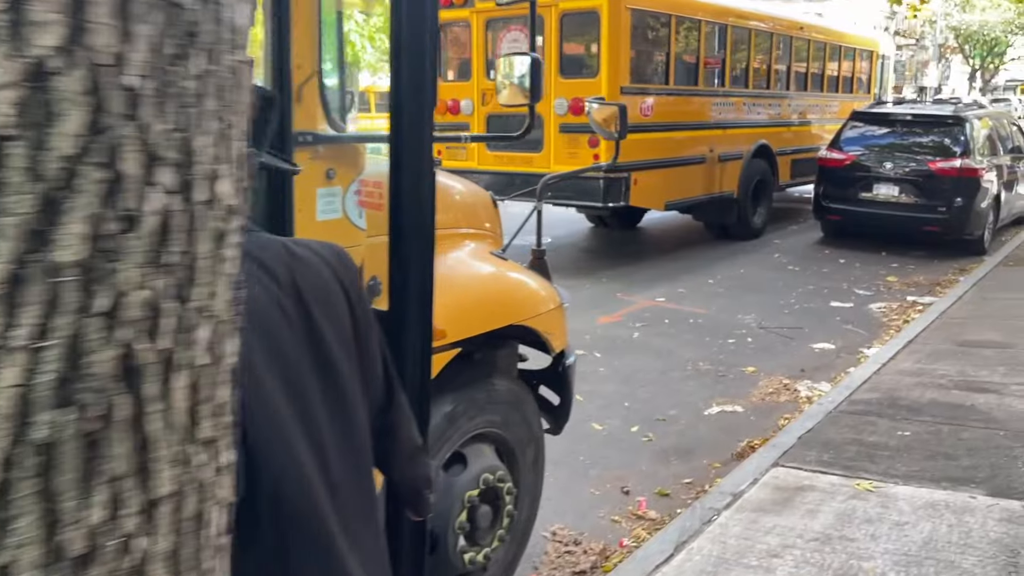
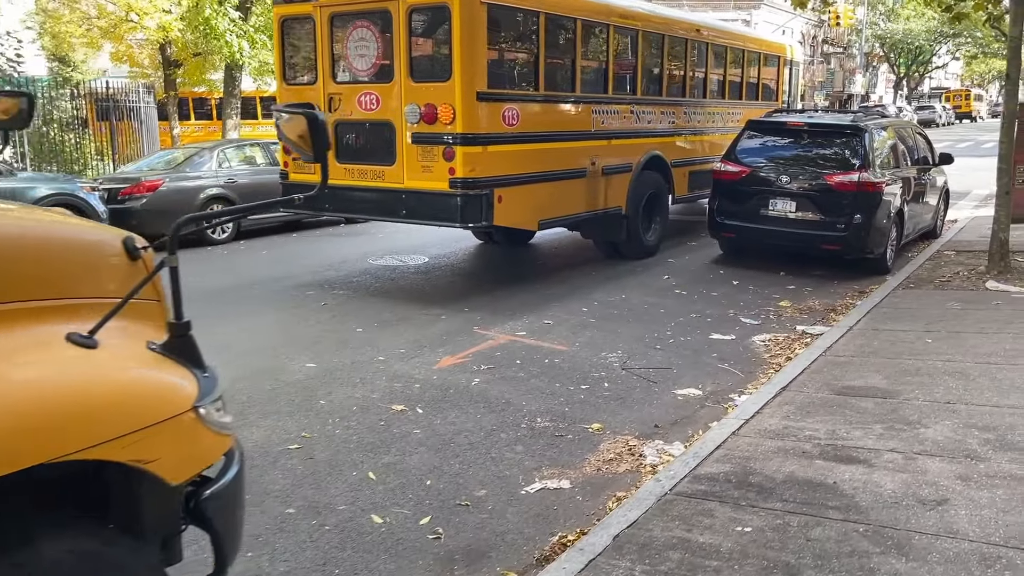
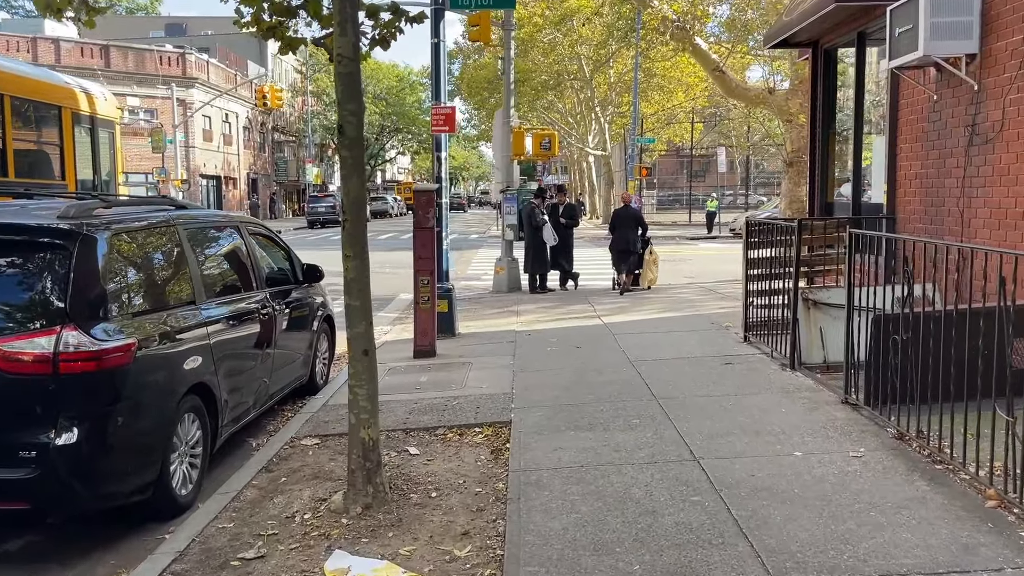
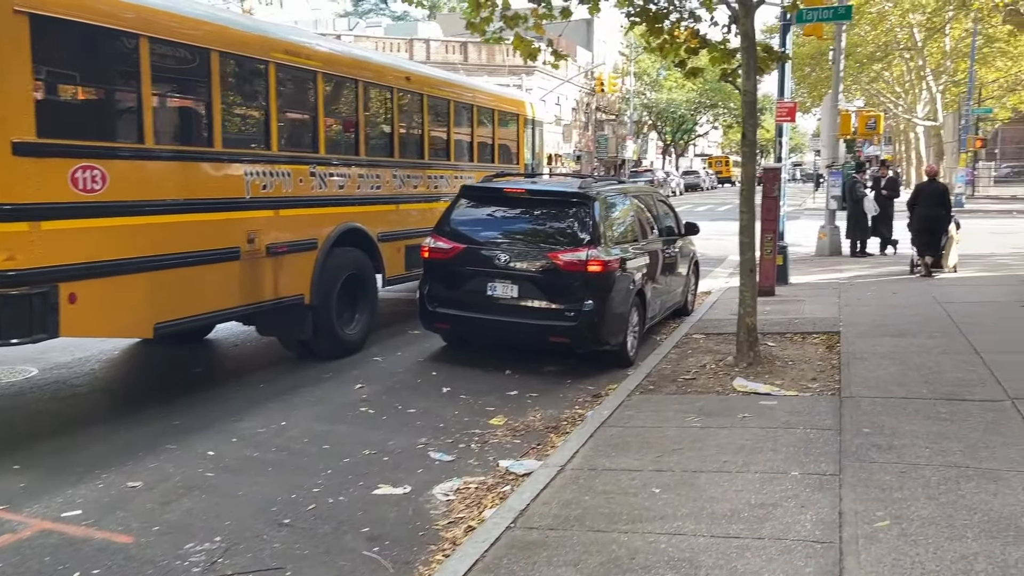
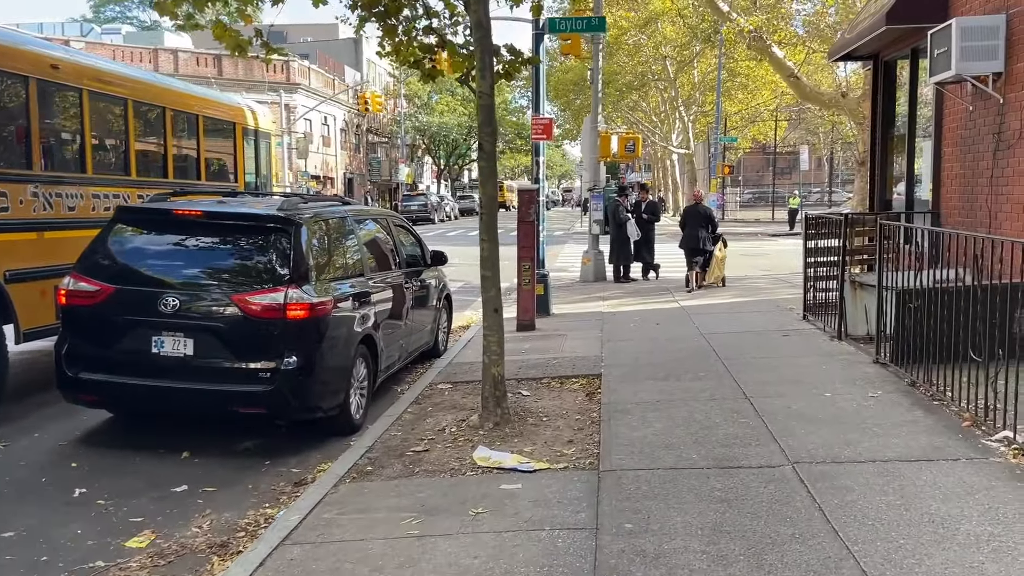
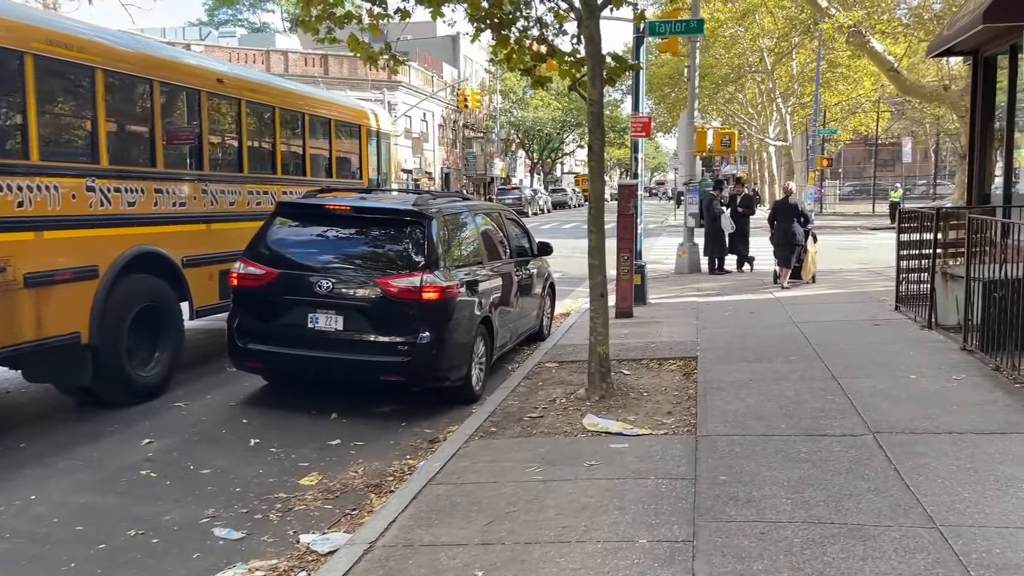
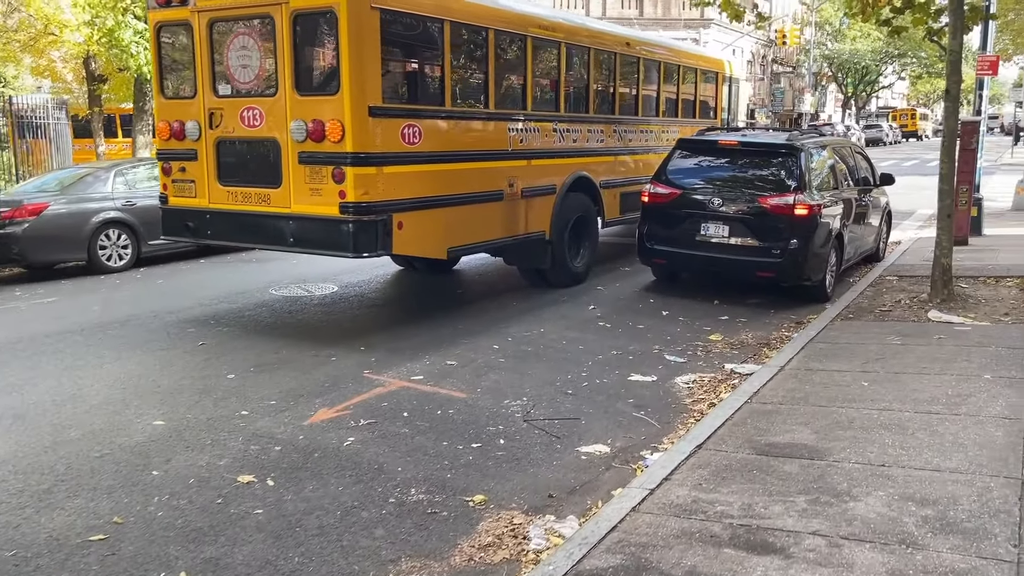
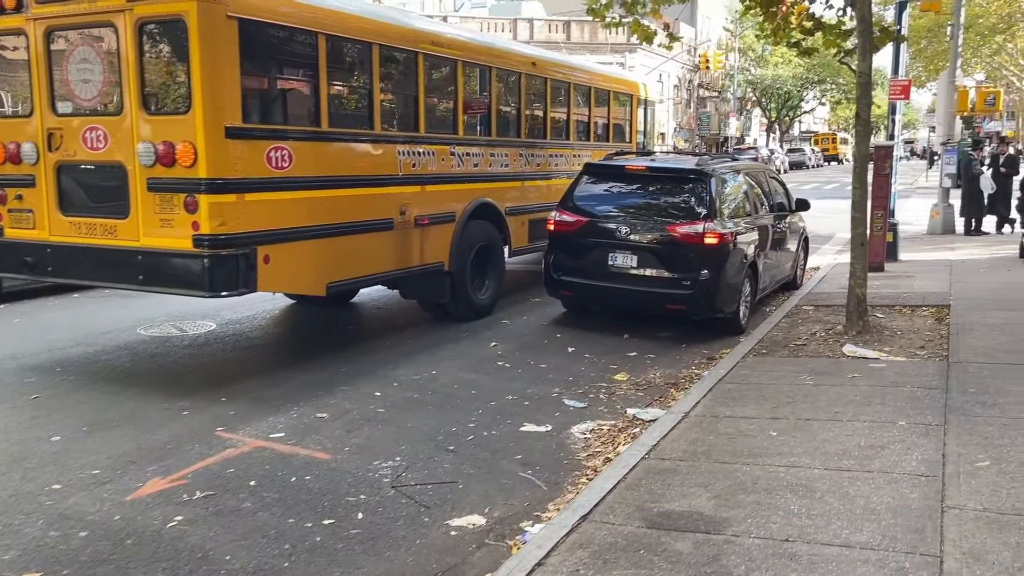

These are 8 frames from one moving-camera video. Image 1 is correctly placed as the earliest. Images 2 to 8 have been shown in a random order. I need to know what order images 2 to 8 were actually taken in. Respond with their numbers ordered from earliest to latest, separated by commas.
2, 7, 8, 4, 6, 5, 3
